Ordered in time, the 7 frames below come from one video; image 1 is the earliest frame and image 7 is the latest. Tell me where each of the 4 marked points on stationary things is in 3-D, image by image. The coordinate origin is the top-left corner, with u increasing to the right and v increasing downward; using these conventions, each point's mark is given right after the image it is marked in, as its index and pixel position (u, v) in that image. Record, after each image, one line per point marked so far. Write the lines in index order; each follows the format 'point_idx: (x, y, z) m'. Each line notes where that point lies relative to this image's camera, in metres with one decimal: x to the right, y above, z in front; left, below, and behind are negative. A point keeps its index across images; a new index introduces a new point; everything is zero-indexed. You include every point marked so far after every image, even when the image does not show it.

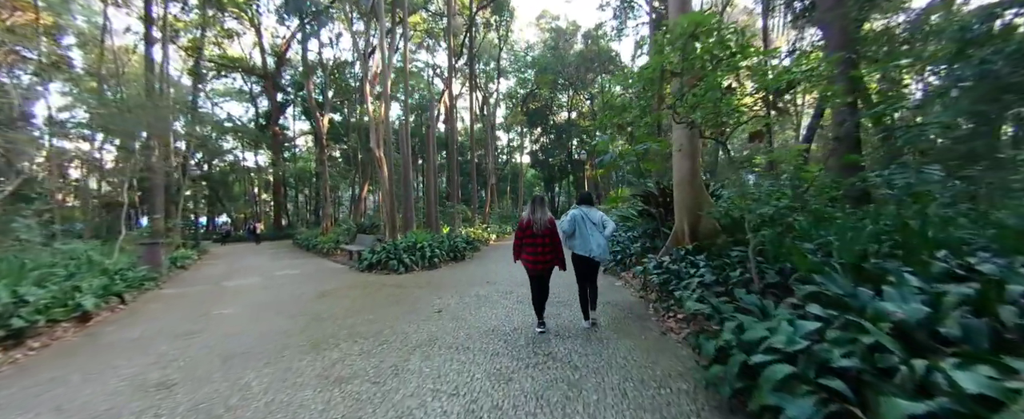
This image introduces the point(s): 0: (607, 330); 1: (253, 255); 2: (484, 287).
0: (+1.4, -1.7, +4.8) m
1: (-14.1, -2.5, +18.3) m
2: (-0.6, -1.7, +7.3) m
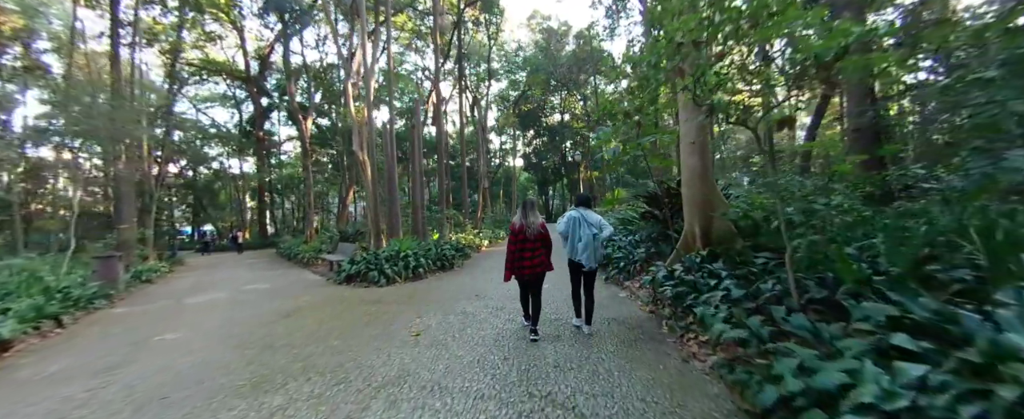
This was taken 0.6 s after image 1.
0: (+1.2, -1.7, +4.0) m
1: (-14.5, -2.9, +17.2) m
2: (-0.8, -1.8, +6.4) m
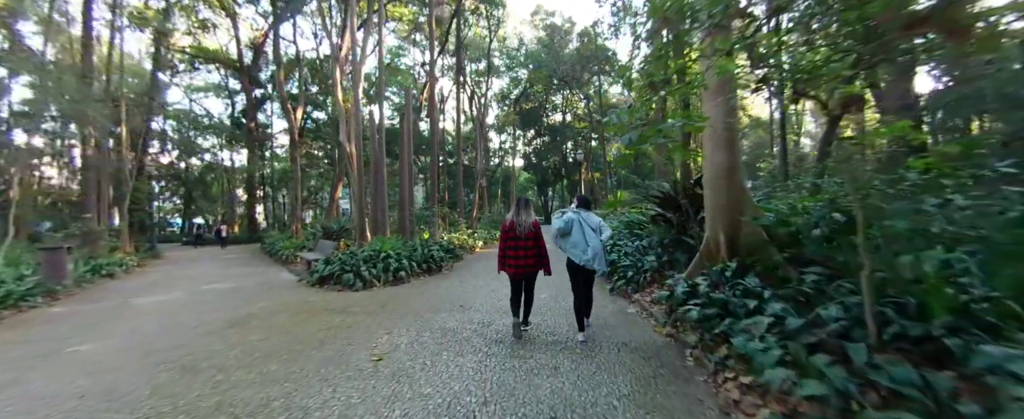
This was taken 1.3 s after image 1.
0: (+1.1, -1.7, +3.0) m
1: (-14.7, -2.5, +16.2) m
2: (-1.0, -1.7, +5.4) m
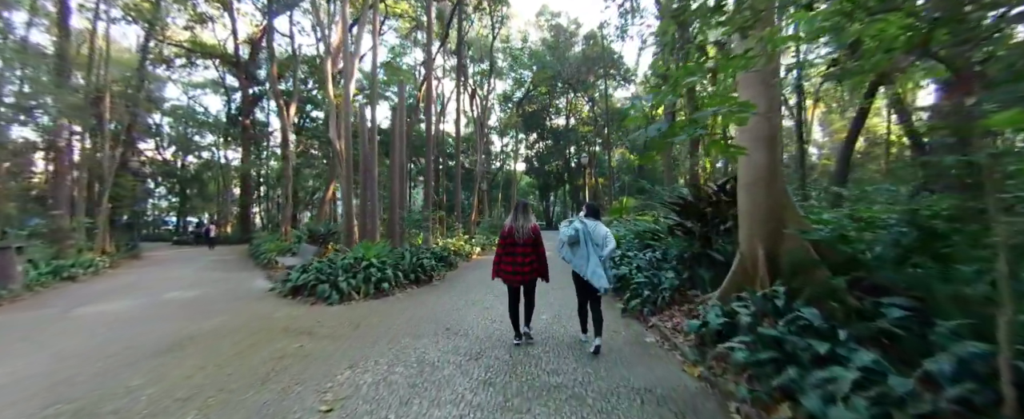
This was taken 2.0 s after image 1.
0: (+1.0, -1.8, +2.1) m
1: (-14.7, -2.5, +15.3) m
2: (-1.0, -1.8, +4.5) m
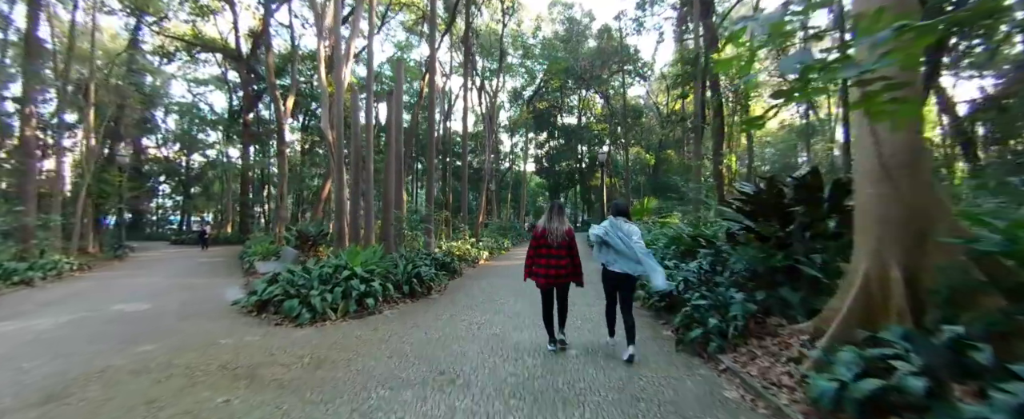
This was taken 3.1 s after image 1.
0: (+1.1, -1.8, +0.6) m
1: (-14.3, -2.4, +14.2) m
2: (-0.8, -1.7, +3.1) m
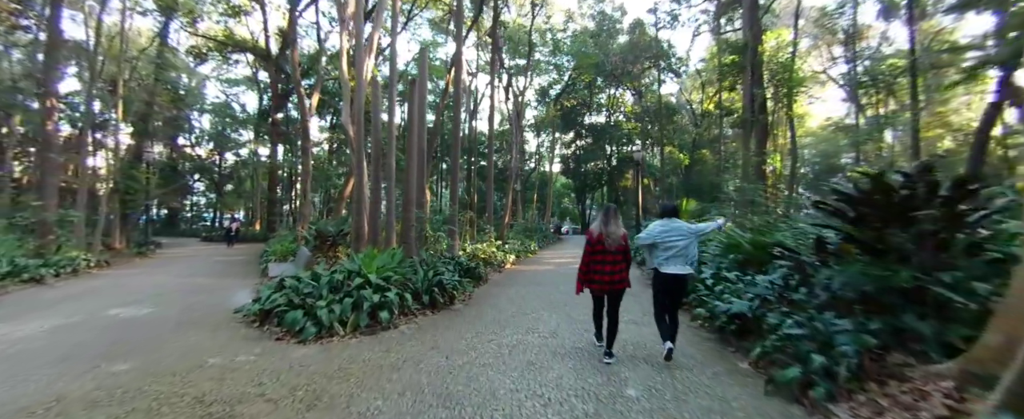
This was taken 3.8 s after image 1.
0: (+1.3, -1.8, -0.3) m
1: (-13.3, -2.3, +14.1) m
2: (-0.5, -1.7, +2.2) m
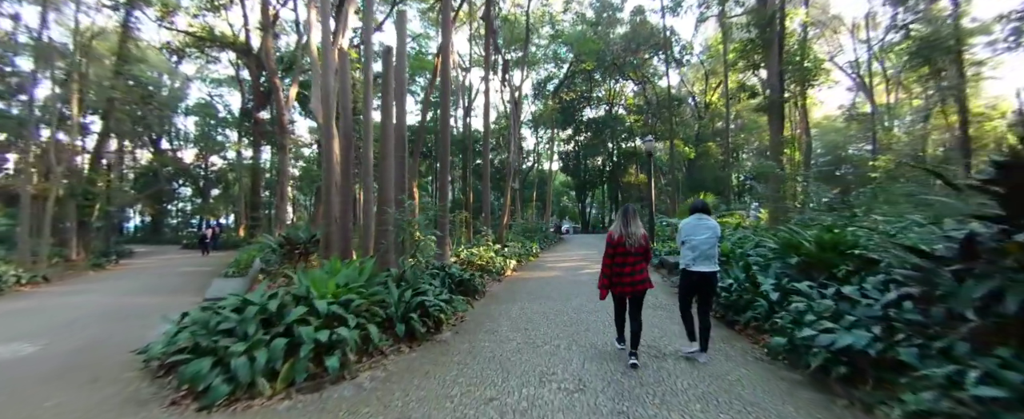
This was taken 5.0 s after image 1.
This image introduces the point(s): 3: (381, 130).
0: (+1.5, -1.7, -1.8) m
1: (-13.3, -2.5, +12.5) m
2: (-0.4, -1.7, +0.8) m
3: (-3.1, +1.9, +8.3) m
